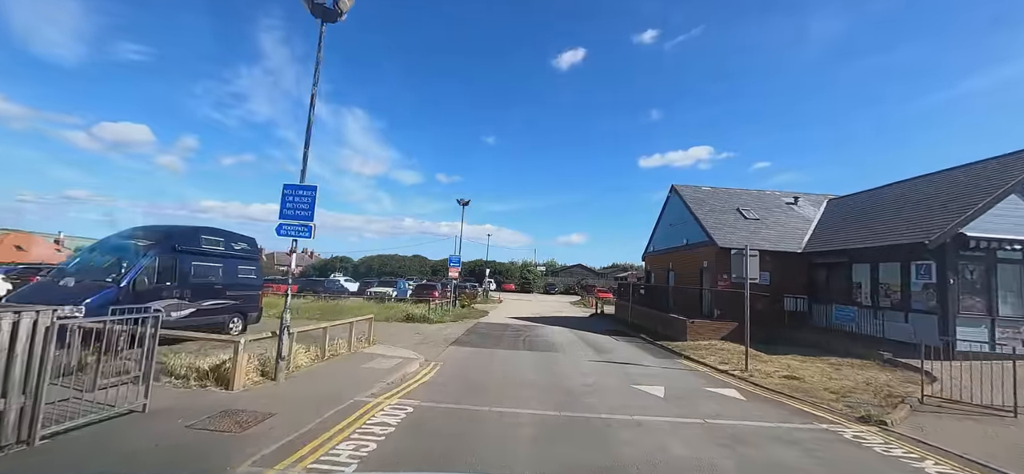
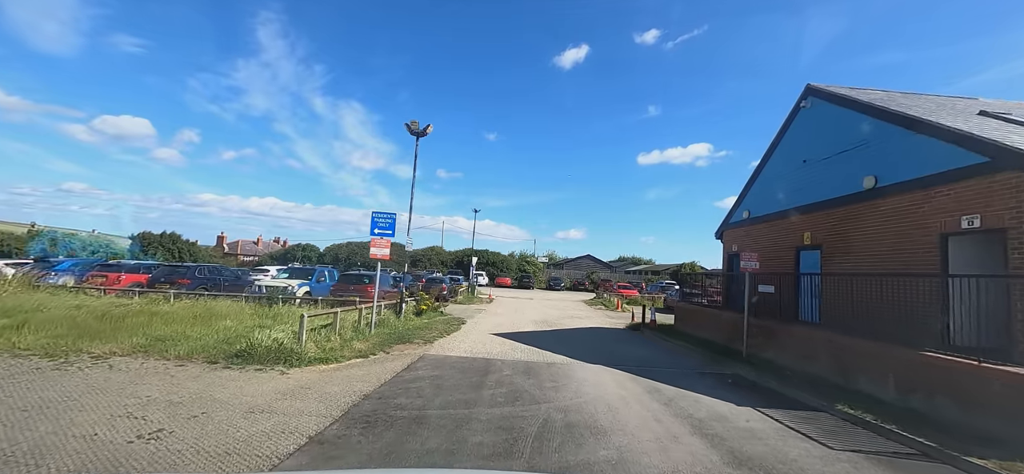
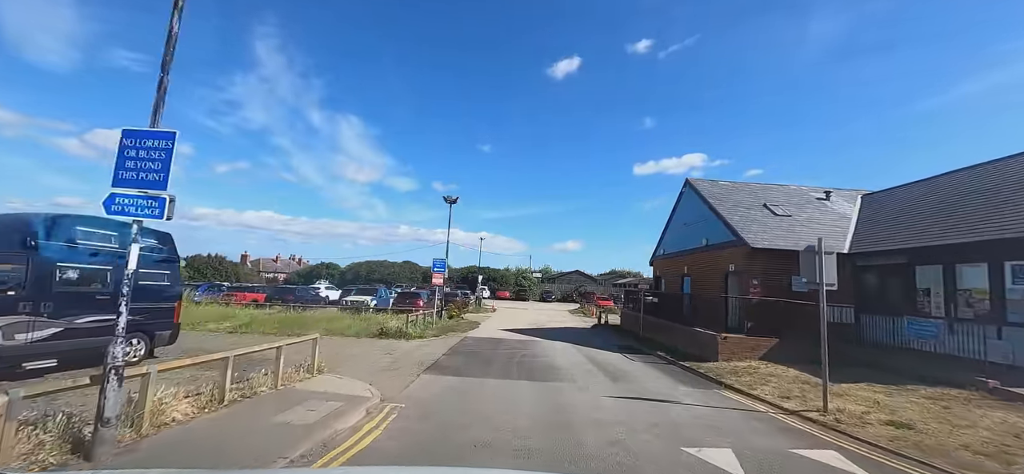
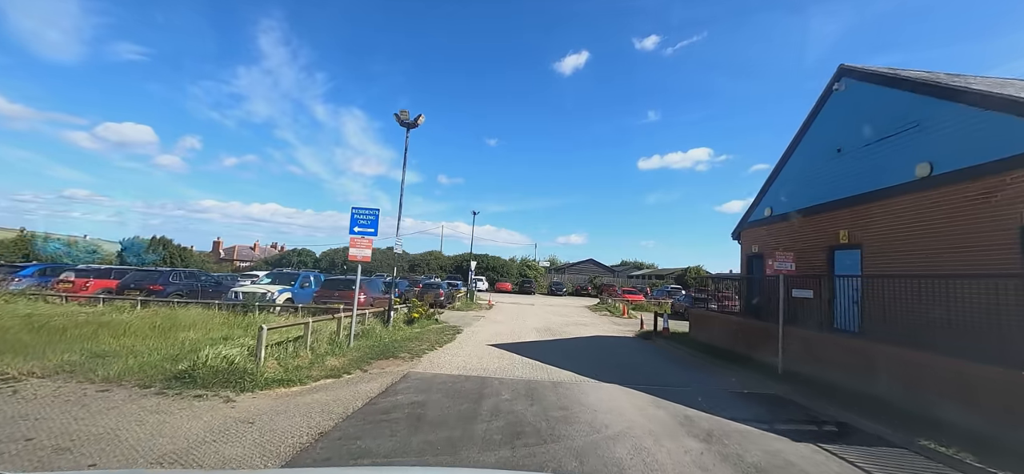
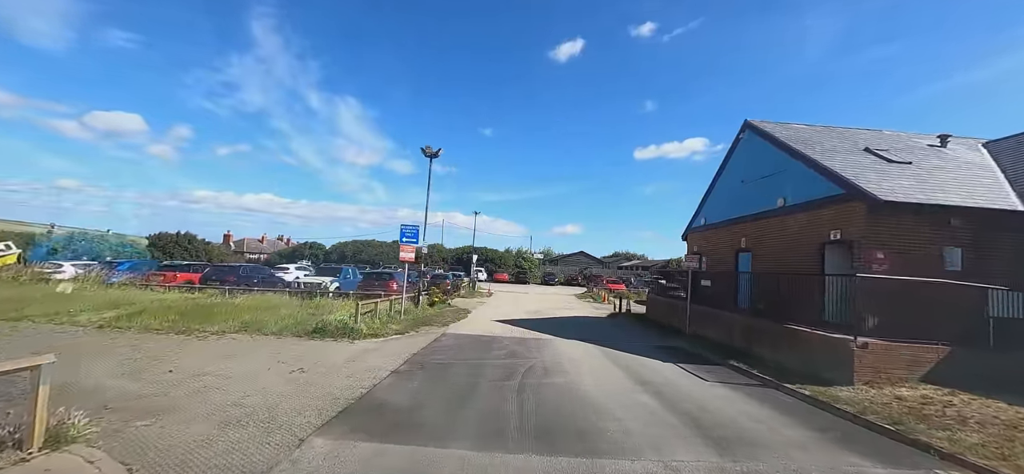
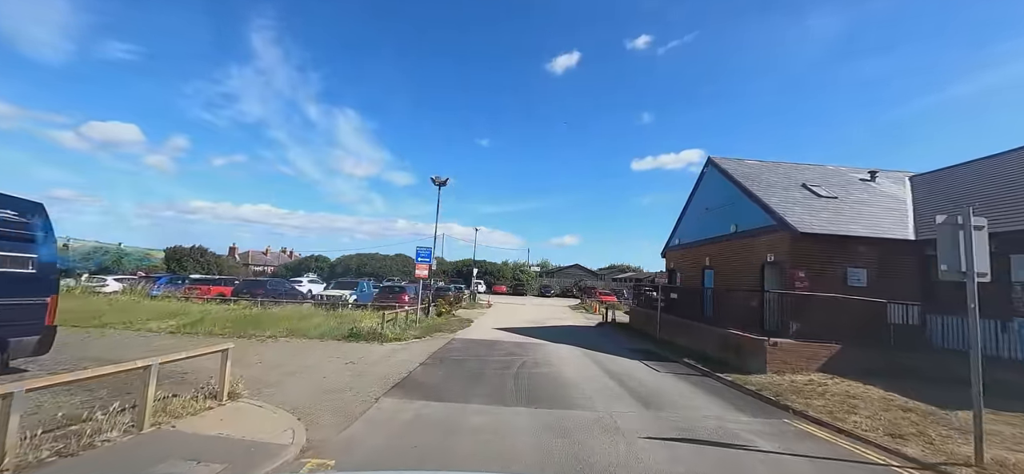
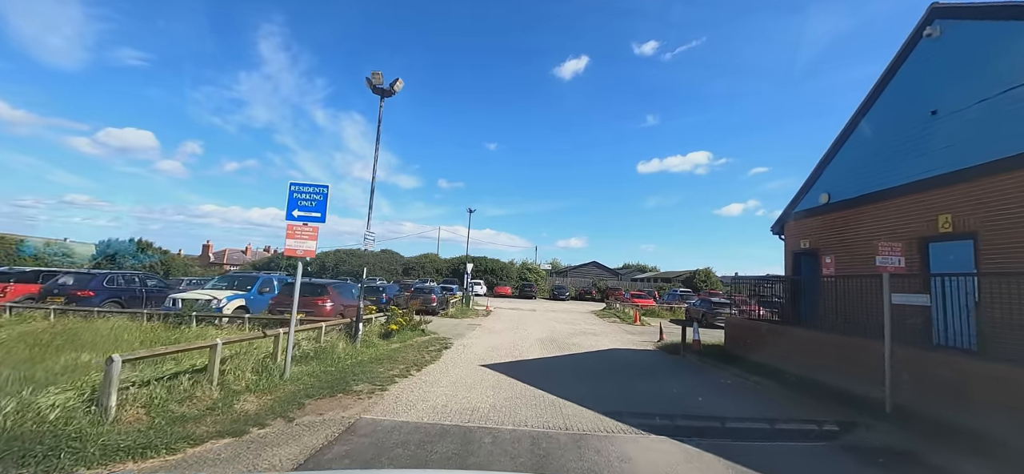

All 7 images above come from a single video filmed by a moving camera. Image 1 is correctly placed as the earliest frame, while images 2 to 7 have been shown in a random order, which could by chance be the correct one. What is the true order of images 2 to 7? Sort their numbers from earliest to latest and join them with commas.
3, 6, 5, 2, 4, 7
